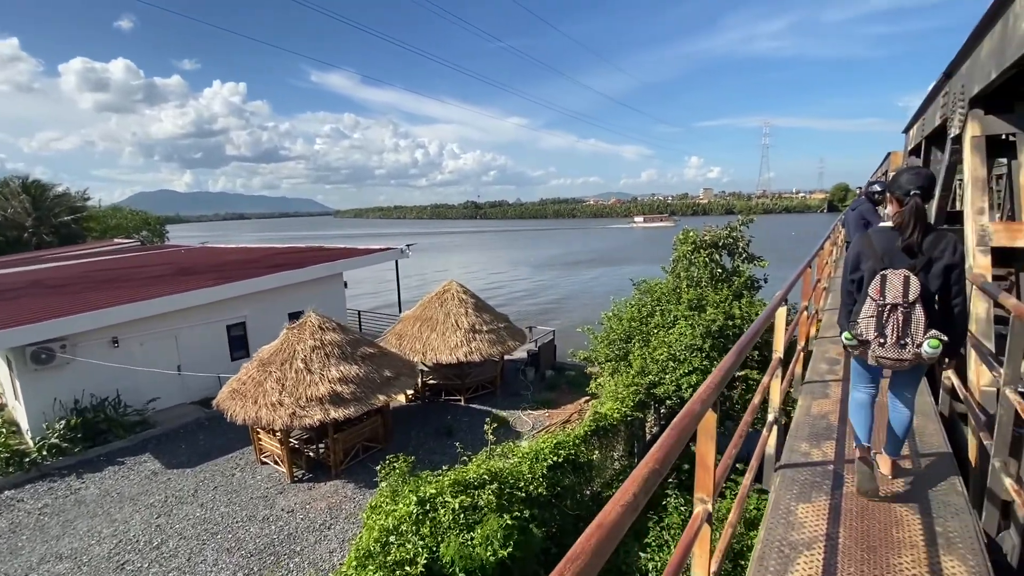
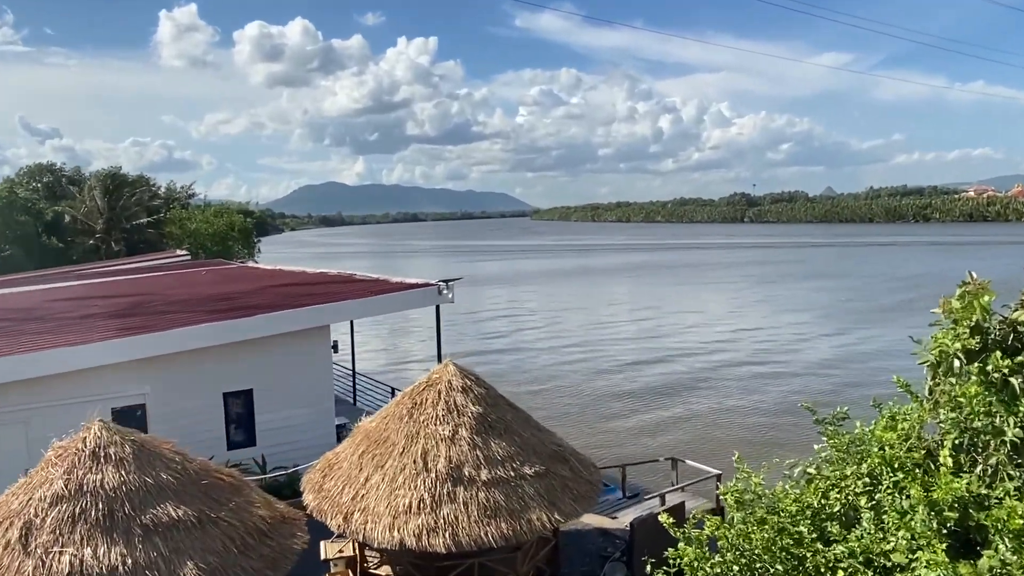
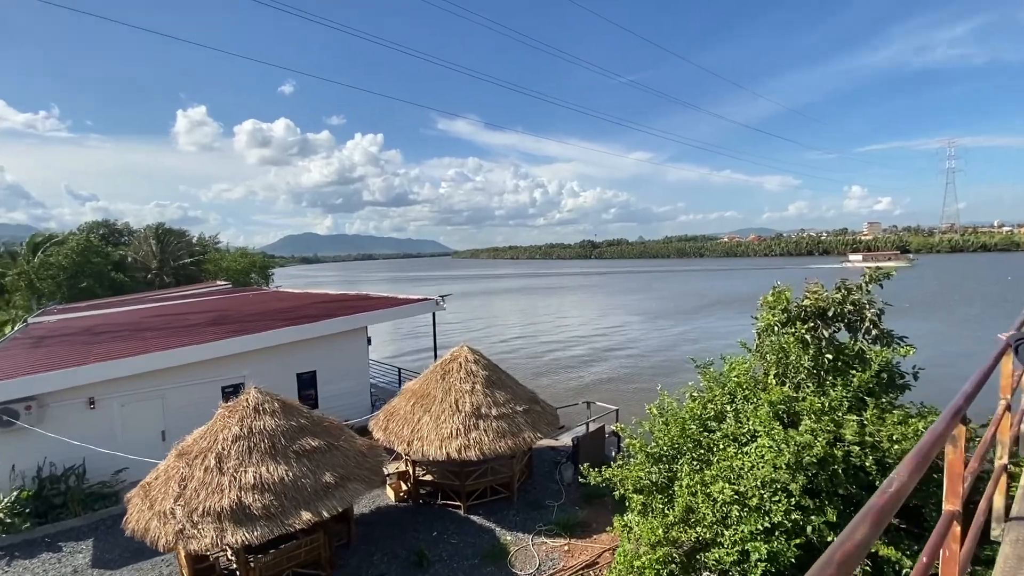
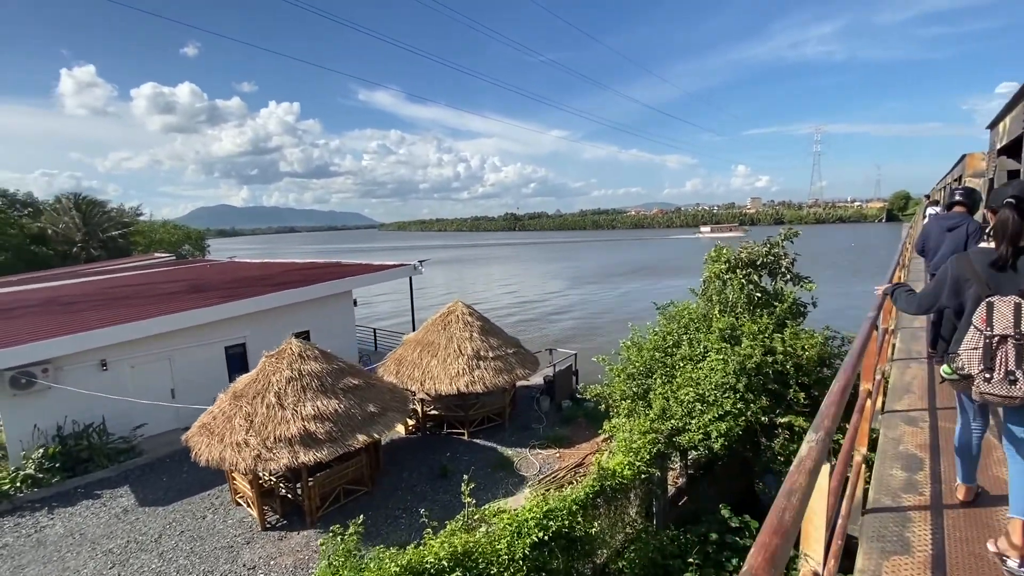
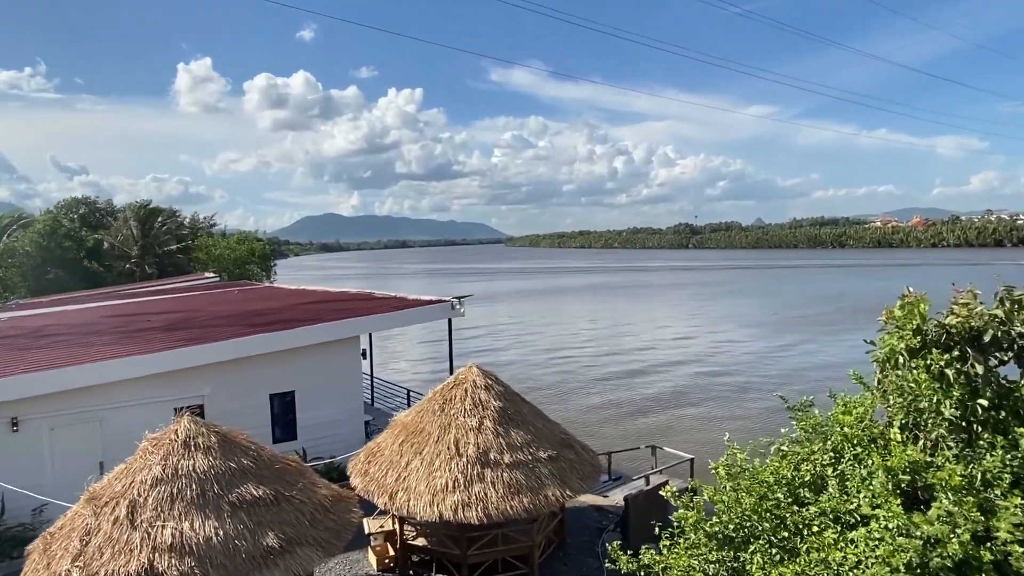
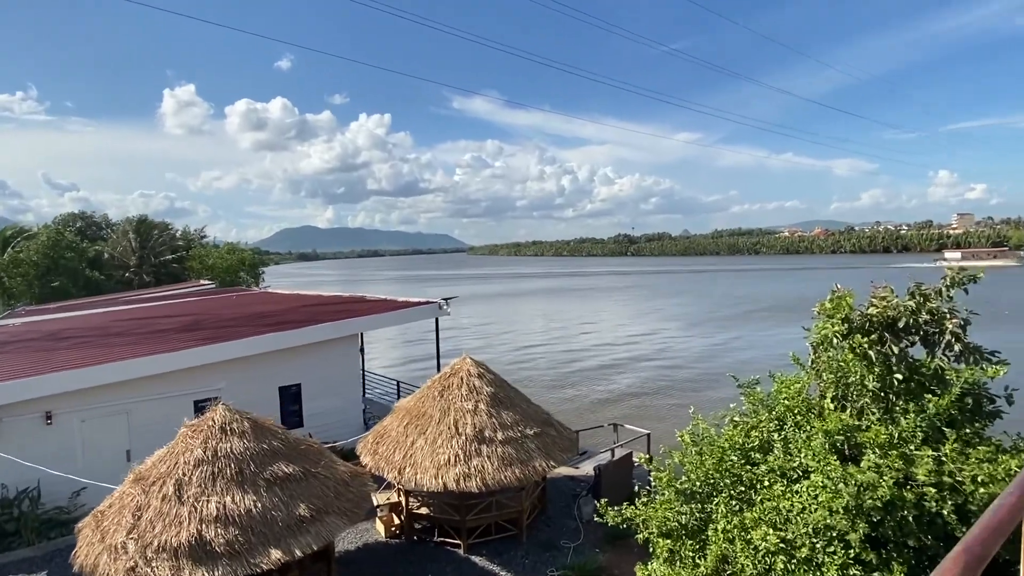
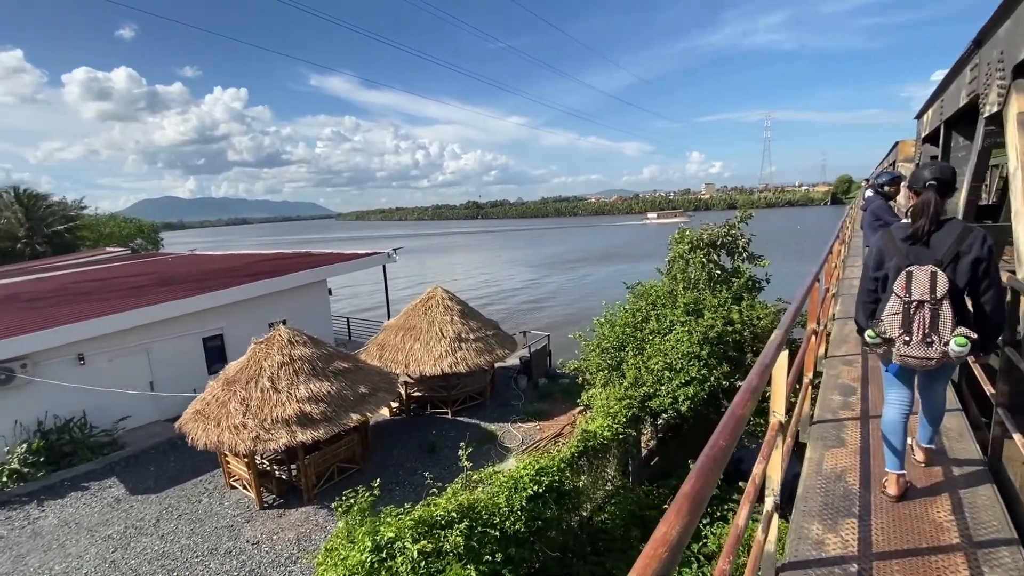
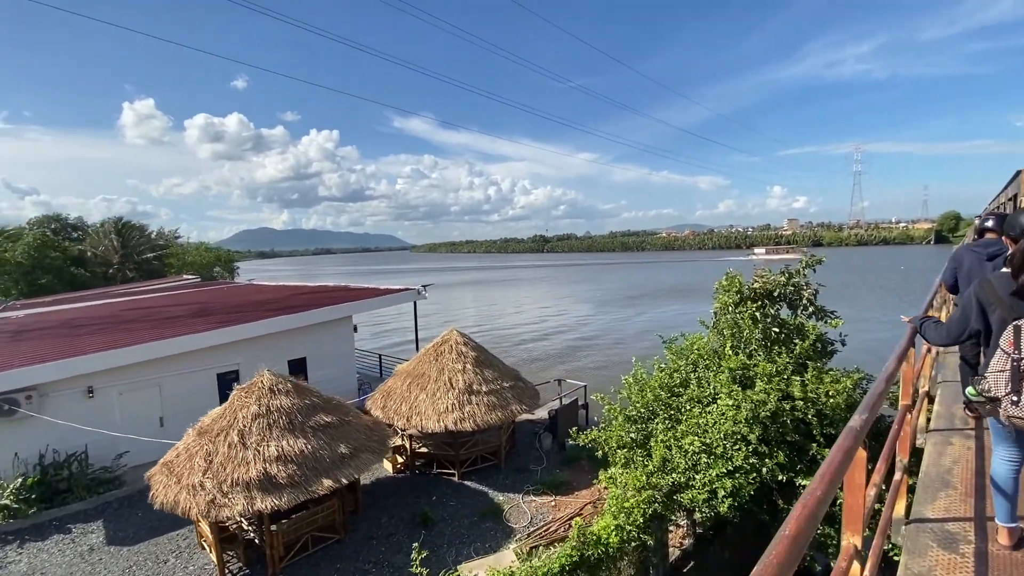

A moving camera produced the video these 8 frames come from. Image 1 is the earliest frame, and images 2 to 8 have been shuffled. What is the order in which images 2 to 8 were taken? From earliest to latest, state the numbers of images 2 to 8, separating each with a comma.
7, 4, 8, 3, 6, 5, 2
